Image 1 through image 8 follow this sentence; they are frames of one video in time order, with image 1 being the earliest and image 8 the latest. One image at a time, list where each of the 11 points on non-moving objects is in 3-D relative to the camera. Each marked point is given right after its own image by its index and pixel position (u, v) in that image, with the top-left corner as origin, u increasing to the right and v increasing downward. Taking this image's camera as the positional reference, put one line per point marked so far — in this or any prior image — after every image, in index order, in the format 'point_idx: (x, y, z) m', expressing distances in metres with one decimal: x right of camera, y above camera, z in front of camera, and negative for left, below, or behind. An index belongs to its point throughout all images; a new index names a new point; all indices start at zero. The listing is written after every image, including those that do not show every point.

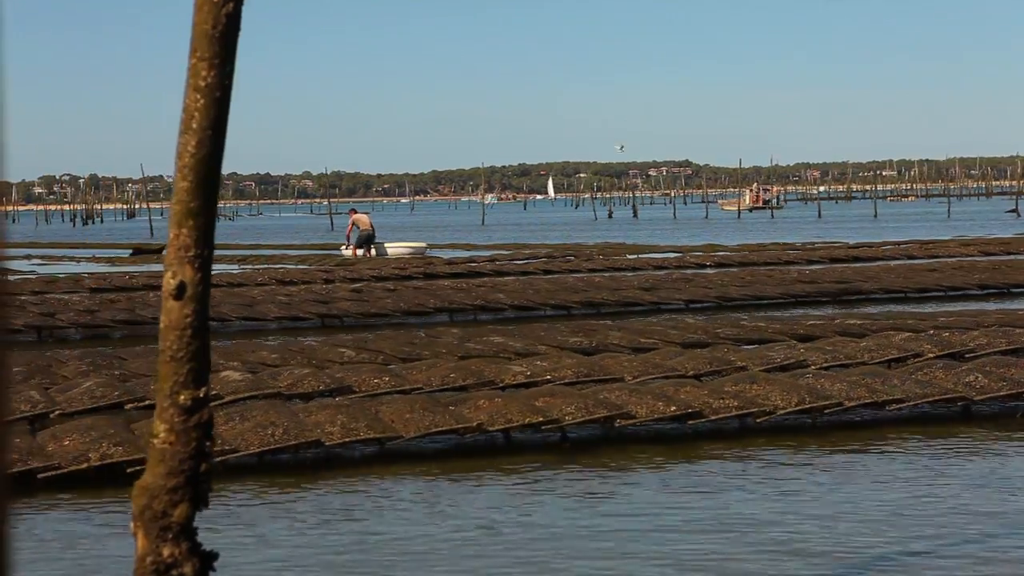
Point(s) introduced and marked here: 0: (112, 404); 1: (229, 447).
0: (-3.8, -1.1, +15.5) m
1: (-2.3, -1.3, +13.0) m
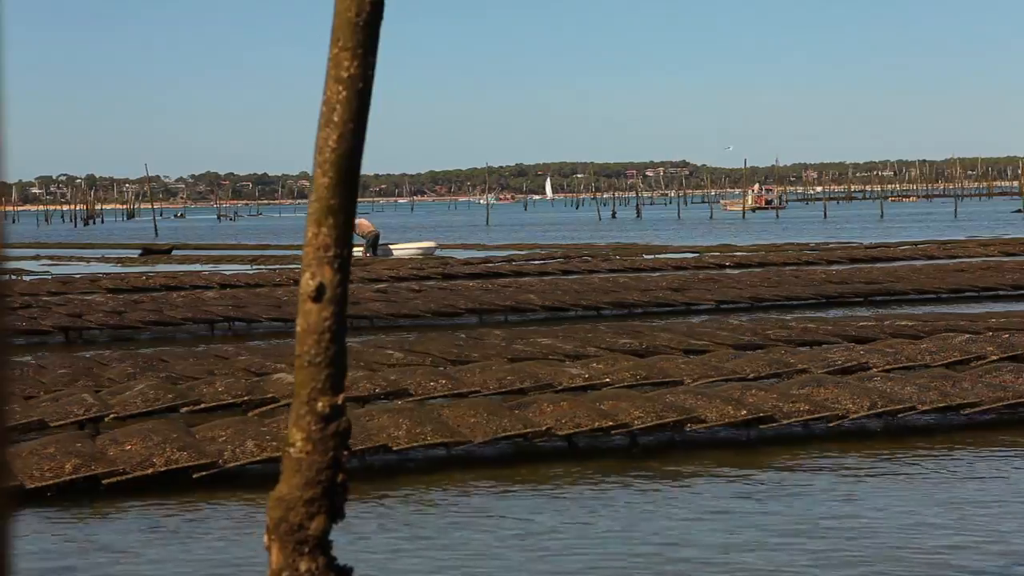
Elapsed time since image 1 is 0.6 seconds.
0: (-3.2, -1.1, +15.2) m
1: (-1.7, -1.3, +12.7) m
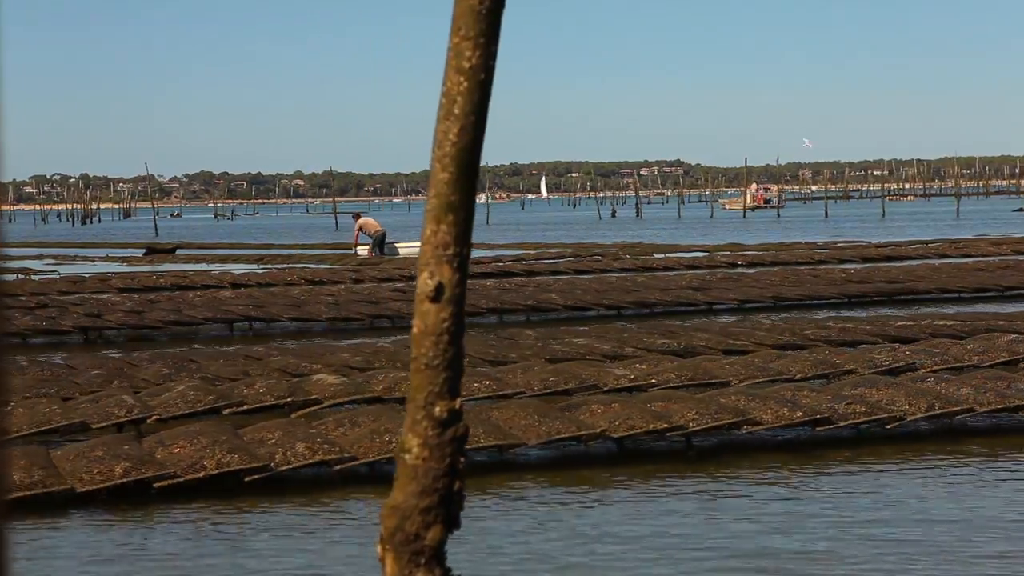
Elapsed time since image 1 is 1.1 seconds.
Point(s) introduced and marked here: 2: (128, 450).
0: (-2.8, -1.1, +15.0) m
1: (-1.3, -1.3, +12.5) m
2: (-3.0, -1.3, +12.7) m
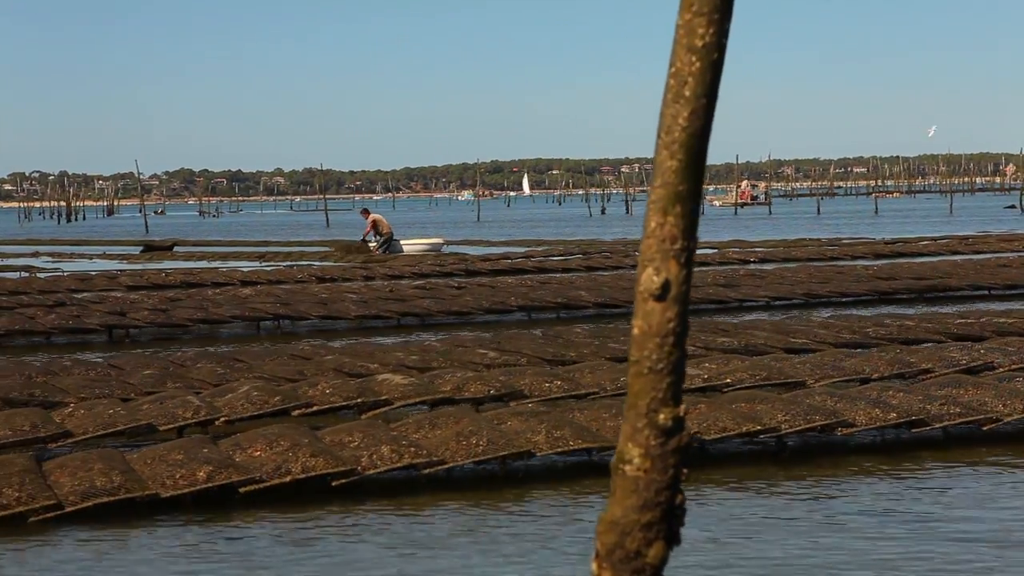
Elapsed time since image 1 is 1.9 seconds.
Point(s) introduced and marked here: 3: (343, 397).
0: (-2.1, -1.1, +14.5) m
1: (-0.6, -1.3, +12.1) m
2: (-2.3, -1.2, +12.2) m
3: (-1.5, -1.0, +14.8) m
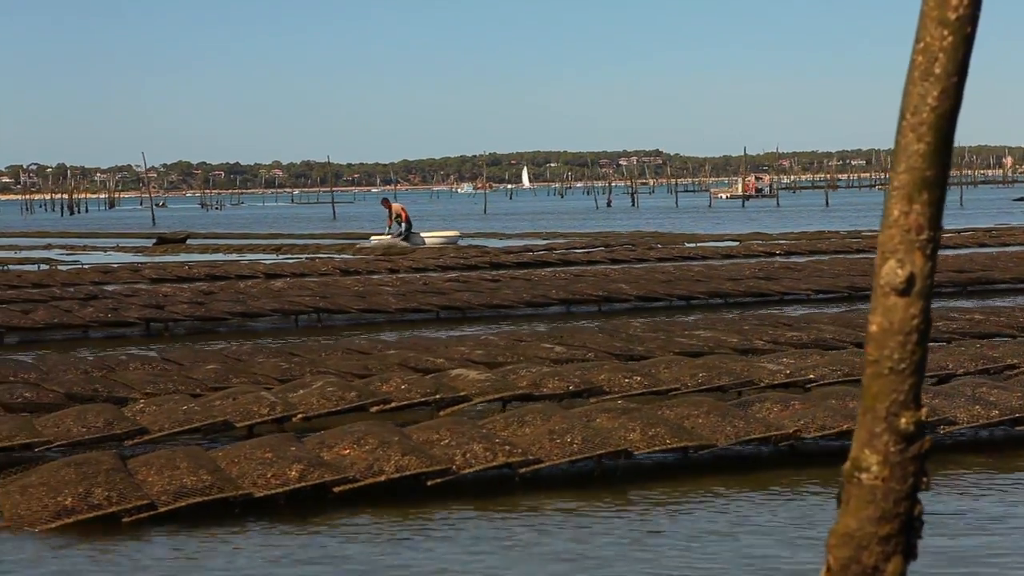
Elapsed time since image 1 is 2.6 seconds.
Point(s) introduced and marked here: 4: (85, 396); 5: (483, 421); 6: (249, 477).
0: (-1.4, -1.0, +14.2) m
1: (+0.1, -1.2, +11.7) m
2: (-1.6, -1.2, +11.9) m
3: (-0.8, -0.9, +14.5) m
4: (-4.2, -1.1, +16.0) m
5: (-0.2, -1.0, +12.8) m
6: (-1.8, -1.3, +11.3) m
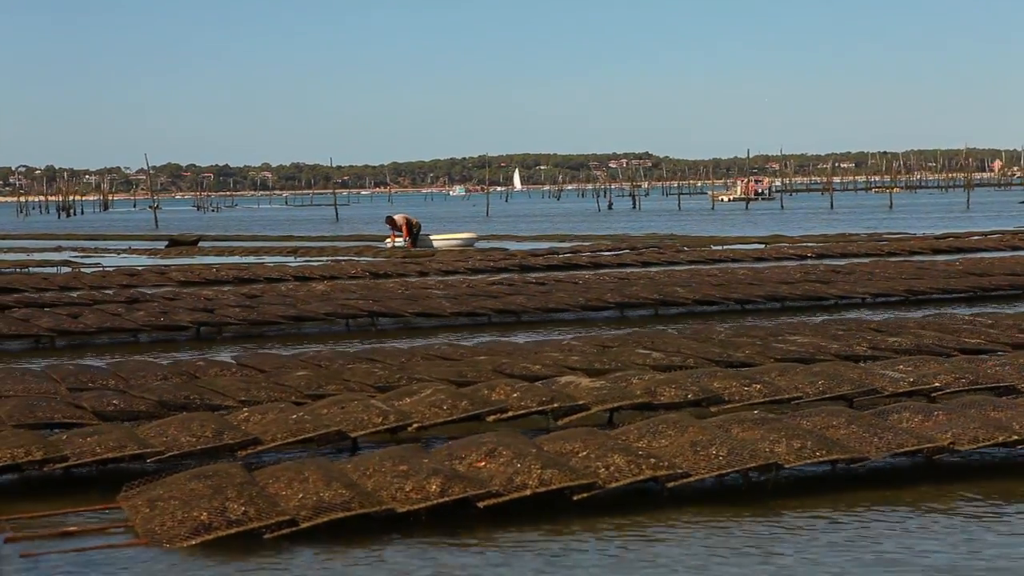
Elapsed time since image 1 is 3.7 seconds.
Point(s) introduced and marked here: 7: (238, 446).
0: (-0.4, -1.1, +13.6) m
1: (+1.1, -1.2, +11.2) m
2: (-0.6, -1.2, +11.4) m
3: (+0.2, -1.0, +13.9) m
4: (-3.2, -1.1, +15.5) m
5: (+0.8, -1.1, +12.3) m
6: (-0.8, -1.3, +10.7) m
7: (-2.2, -1.2, +12.9) m
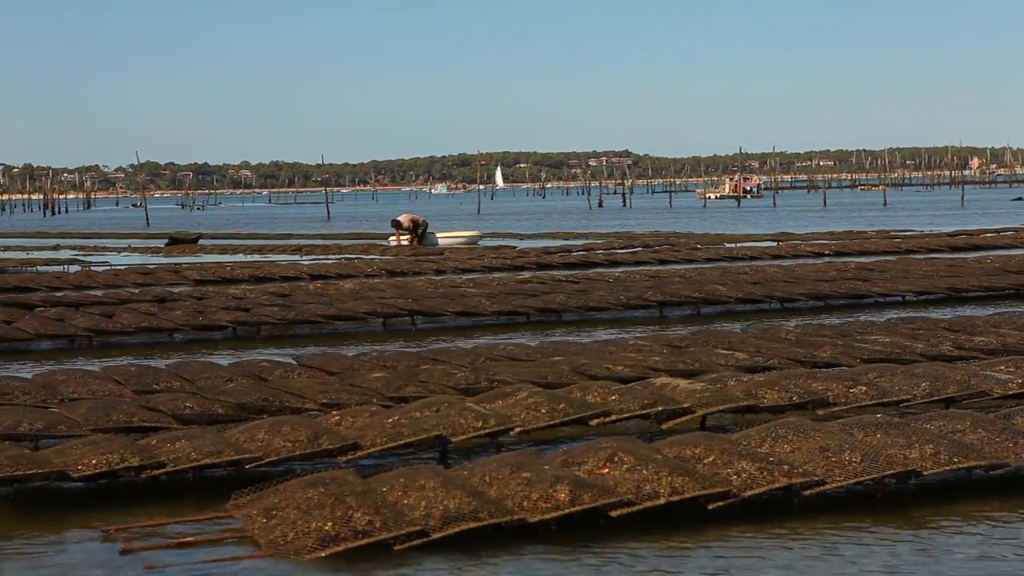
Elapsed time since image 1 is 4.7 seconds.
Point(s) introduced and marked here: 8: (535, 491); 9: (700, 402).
0: (+0.5, -1.1, +13.2) m
1: (+2.0, -1.2, +10.7) m
2: (+0.2, -1.2, +10.9) m
3: (+1.0, -1.0, +13.4) m
4: (-2.3, -1.1, +15.0) m
5: (+1.6, -1.1, +11.8) m
6: (0.0, -1.3, +10.3) m
7: (-1.3, -1.2, +12.5) m
8: (+0.1, -1.3, +10.3) m
9: (+1.5, -0.9, +13.6) m
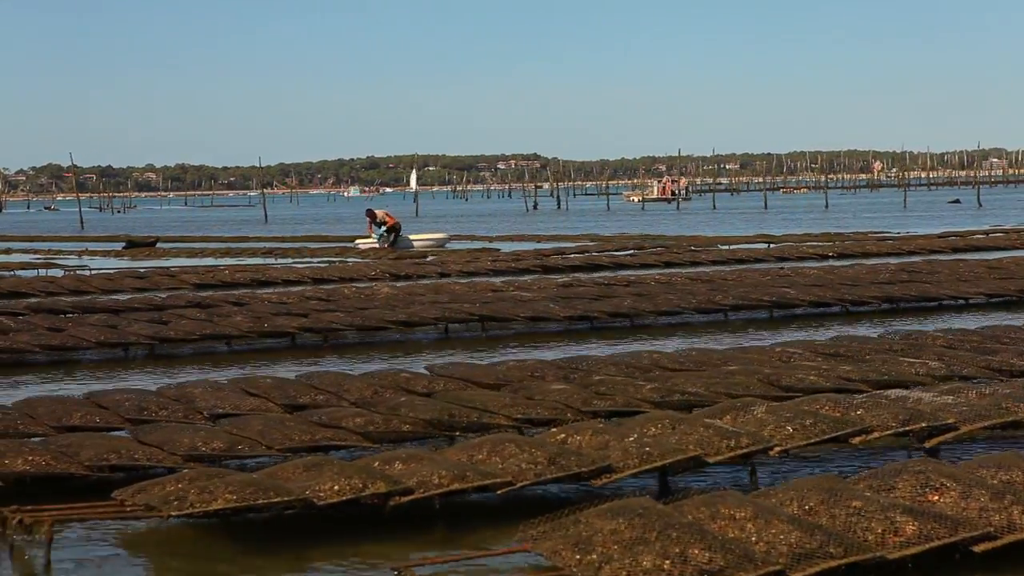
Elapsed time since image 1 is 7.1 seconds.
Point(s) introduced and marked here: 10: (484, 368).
0: (+2.3, -1.1, +12.0) m
1: (+3.9, -1.3, +9.6) m
2: (+2.2, -1.2, +9.7) m
3: (+2.9, -1.0, +12.3) m
4: (-0.5, -1.1, +13.8) m
5: (+3.5, -1.1, +10.7) m
6: (+1.9, -1.4, +9.1) m
7: (+0.5, -1.3, +11.3) m
8: (+2.1, -1.3, +9.2) m
9: (+3.4, -1.0, +12.5) m
10: (-0.3, -0.9, +18.0) m
